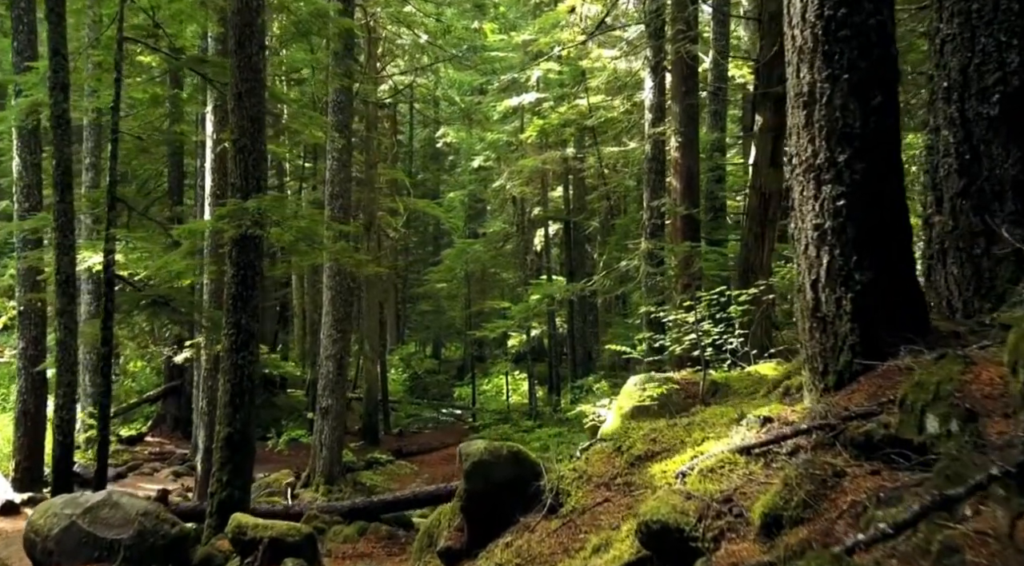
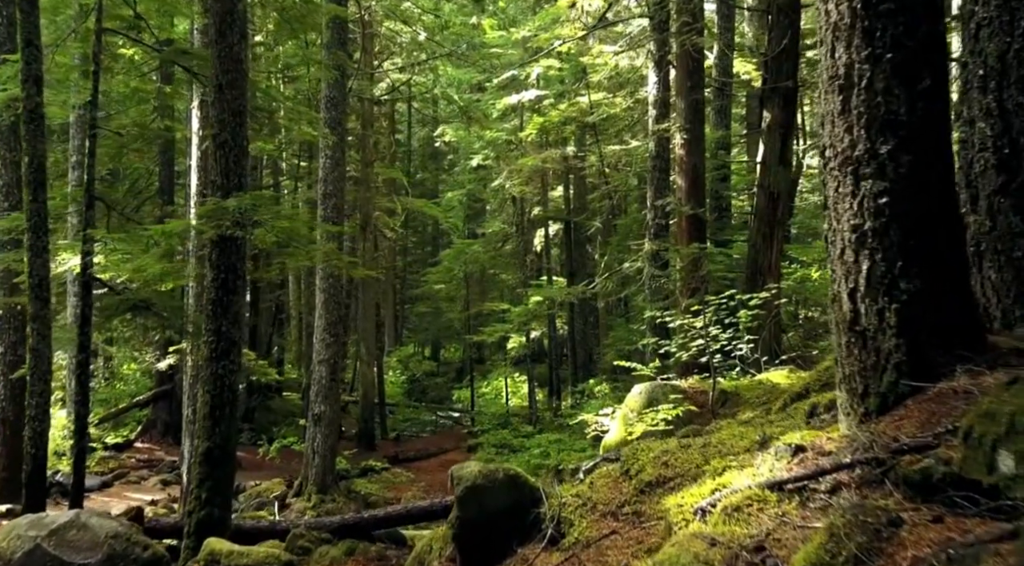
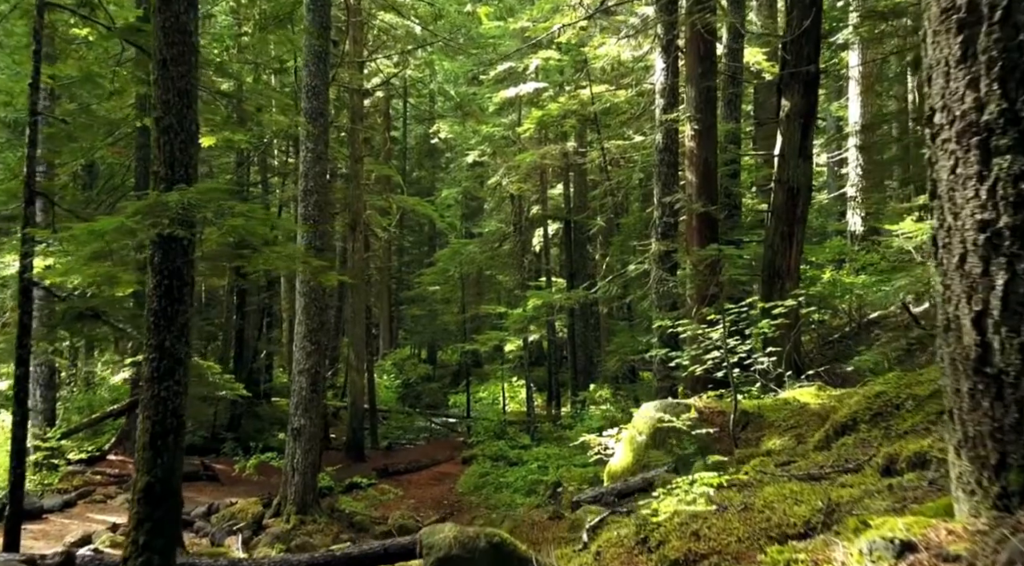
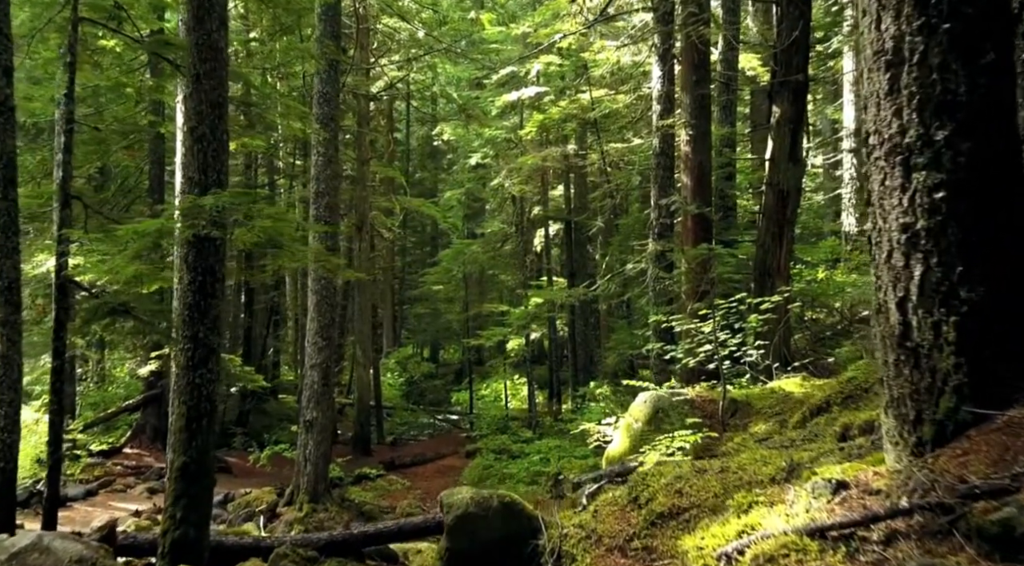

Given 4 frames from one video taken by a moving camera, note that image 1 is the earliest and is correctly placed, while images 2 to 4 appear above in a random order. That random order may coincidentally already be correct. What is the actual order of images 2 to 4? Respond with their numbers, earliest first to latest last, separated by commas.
2, 4, 3
